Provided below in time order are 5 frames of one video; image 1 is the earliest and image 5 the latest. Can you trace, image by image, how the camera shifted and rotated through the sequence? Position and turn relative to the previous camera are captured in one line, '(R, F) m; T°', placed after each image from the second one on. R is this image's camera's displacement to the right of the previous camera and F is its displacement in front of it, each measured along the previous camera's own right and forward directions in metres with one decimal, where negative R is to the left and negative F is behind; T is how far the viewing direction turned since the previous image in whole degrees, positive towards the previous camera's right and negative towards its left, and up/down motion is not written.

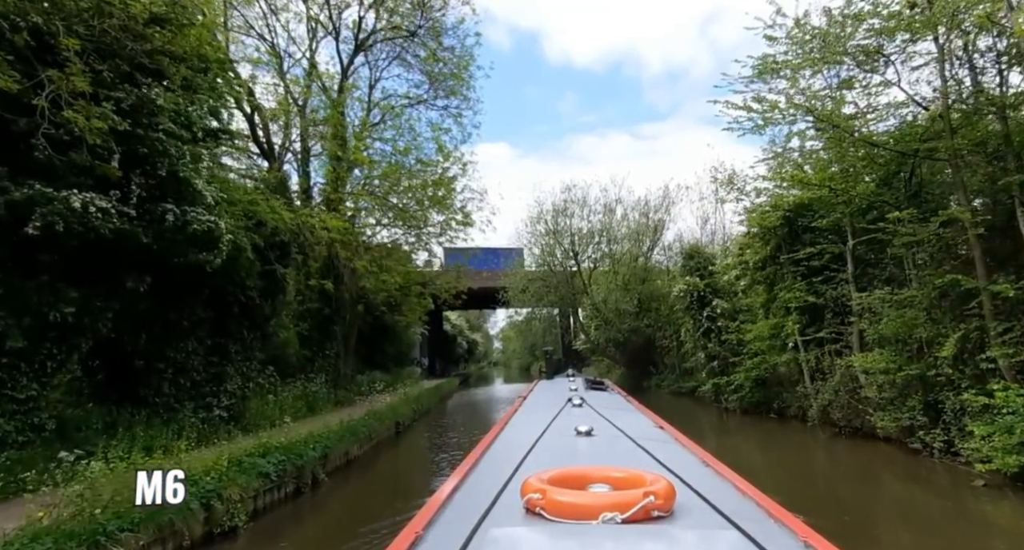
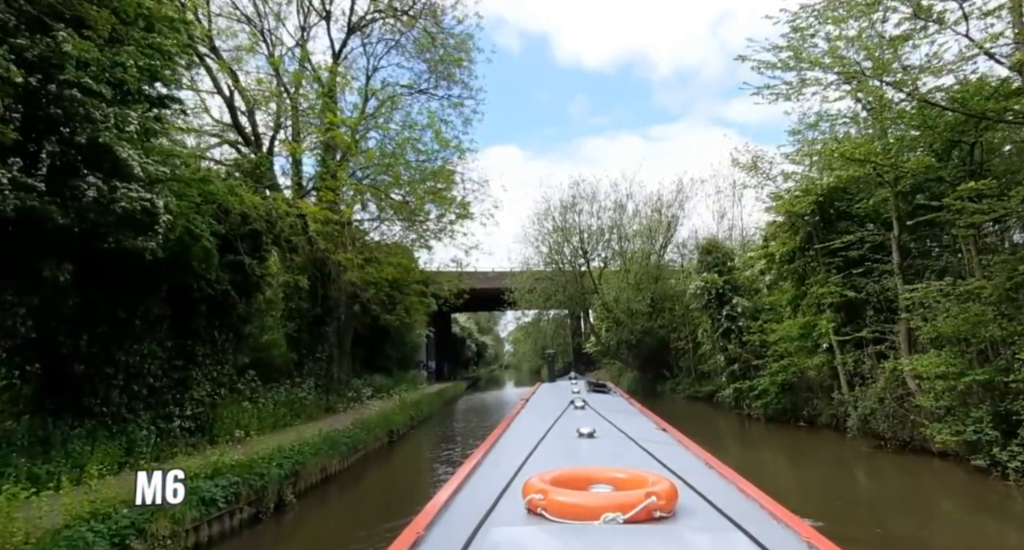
(+0.2, +1.2) m; -1°
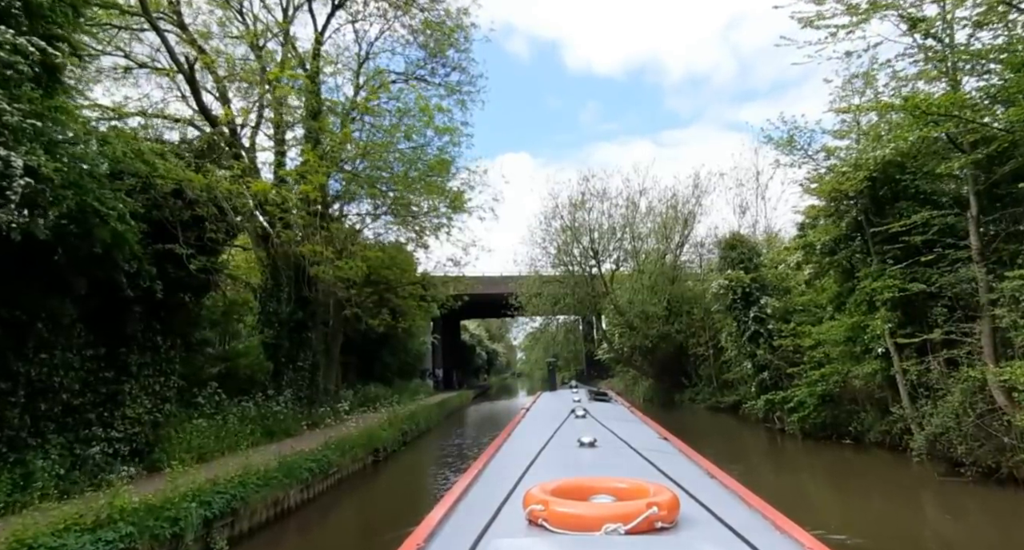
(+0.3, +1.6) m; -1°
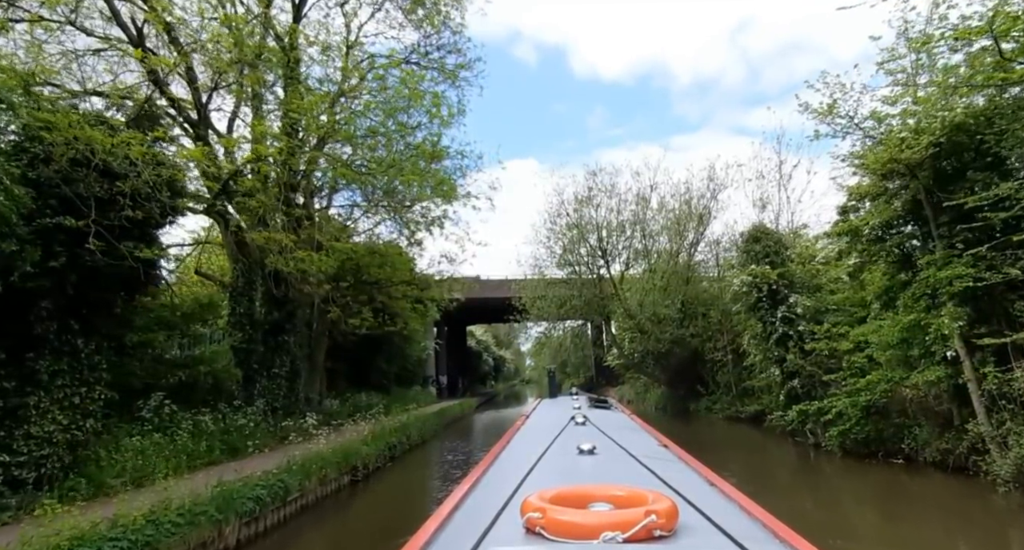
(+0.2, +1.5) m; -1°
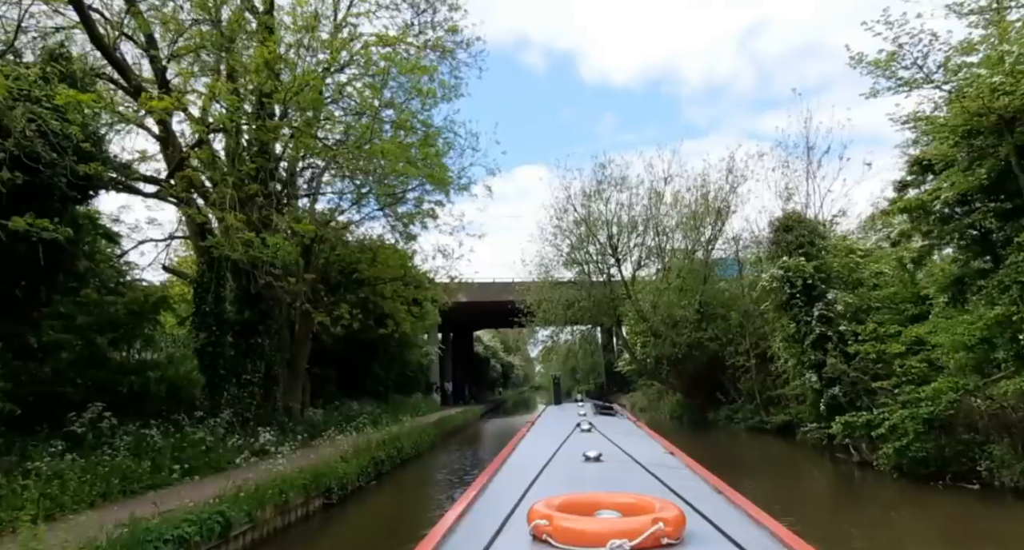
(+0.2, +1.5) m; -1°
